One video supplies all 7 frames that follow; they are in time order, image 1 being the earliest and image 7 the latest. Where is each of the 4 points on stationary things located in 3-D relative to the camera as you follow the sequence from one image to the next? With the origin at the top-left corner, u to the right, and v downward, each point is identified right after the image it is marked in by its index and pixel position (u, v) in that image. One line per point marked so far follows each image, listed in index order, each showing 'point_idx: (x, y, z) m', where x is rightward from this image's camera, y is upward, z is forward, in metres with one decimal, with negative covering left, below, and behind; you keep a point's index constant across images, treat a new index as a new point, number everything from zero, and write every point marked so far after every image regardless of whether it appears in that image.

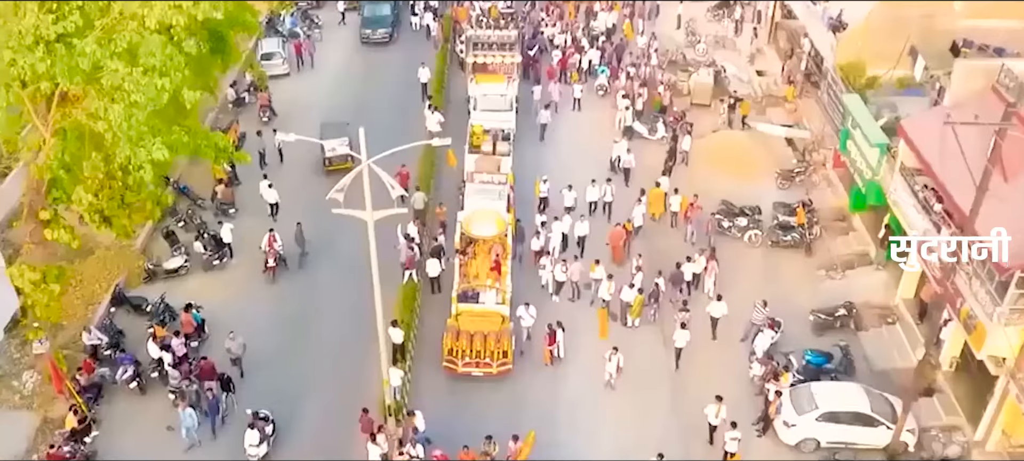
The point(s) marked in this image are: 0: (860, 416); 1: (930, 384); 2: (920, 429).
0: (+5.5, -3.0, +18.1) m
1: (+7.2, -2.6, +19.5) m
2: (+6.6, -3.3, +18.4) m
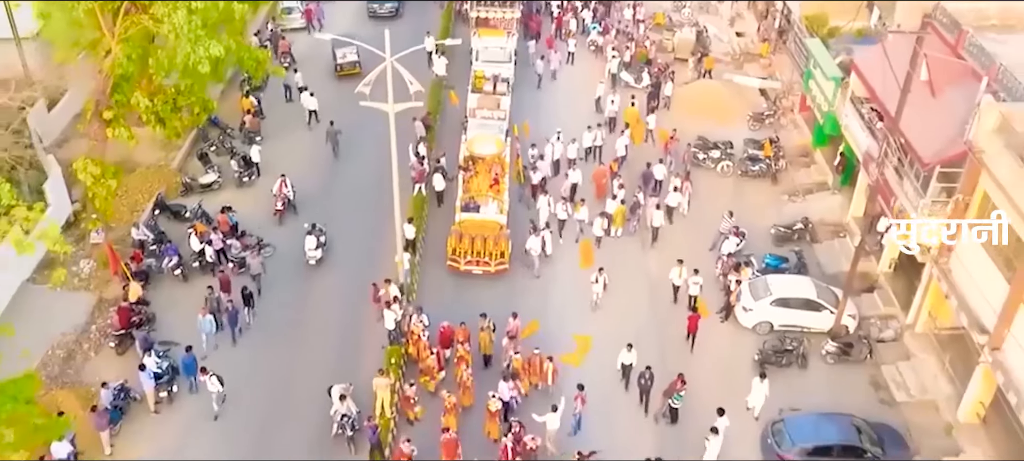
0: (+5.5, -1.3, +21.0) m
1: (+7.1, -1.0, +22.4) m
2: (+6.5, -1.7, +21.3) m
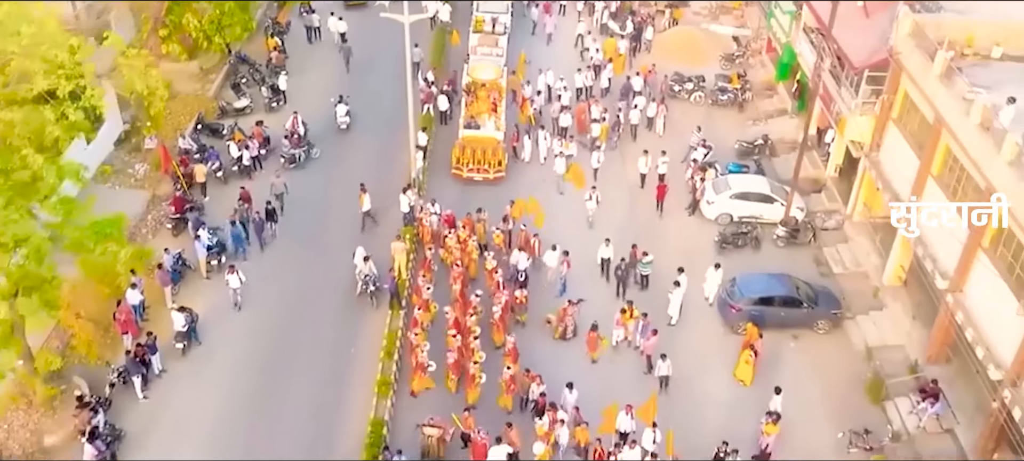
0: (+5.4, +0.7, +24.5) m
1: (+7.0, +1.0, +25.9) m
2: (+6.5, +0.4, +24.9) m
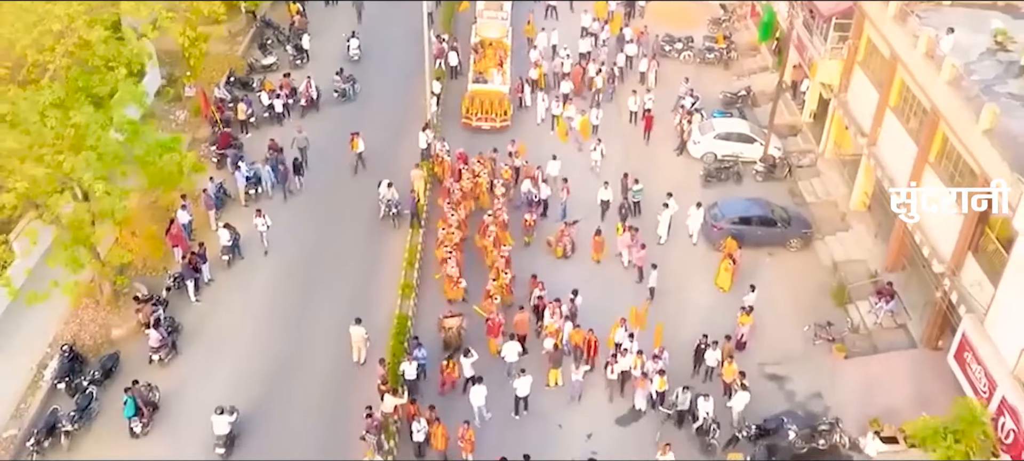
0: (+5.5, +2.2, +27.2) m
1: (+7.1, +2.5, +28.6) m
2: (+6.6, +1.9, +27.5) m
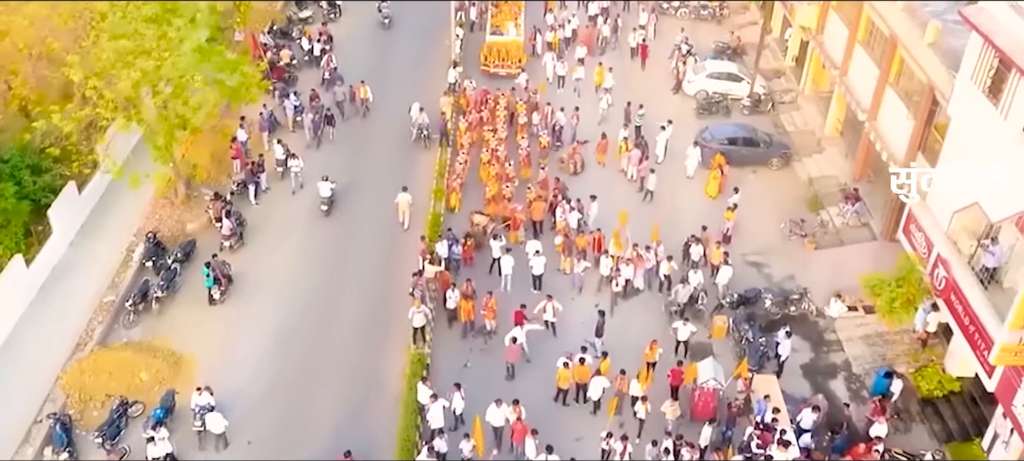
0: (+5.9, +4.1, +30.6) m
1: (+7.5, +4.4, +32.0) m
2: (+7.0, +3.8, +31.0) m
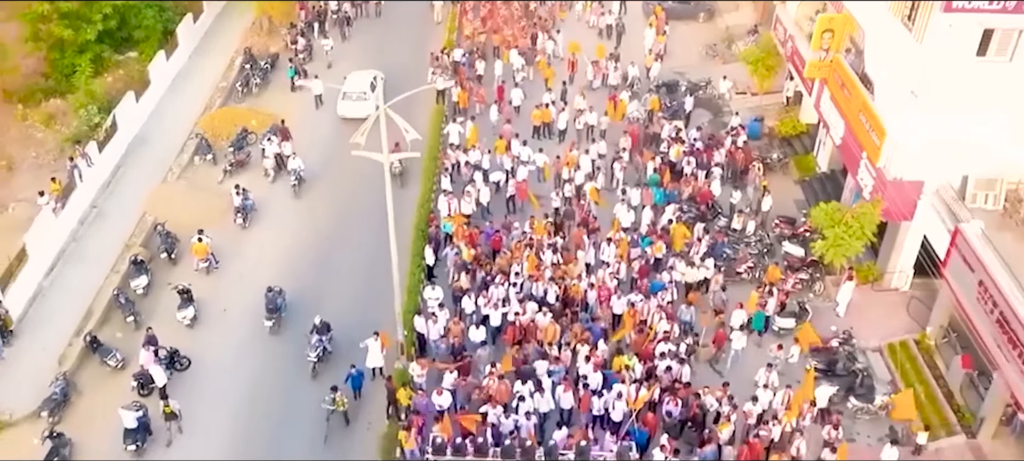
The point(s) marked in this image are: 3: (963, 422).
0: (+5.7, +9.3, +40.0) m
1: (+7.3, +9.6, +41.4) m
2: (+6.8, +9.0, +40.3) m
3: (+7.5, -3.2, +19.2) m
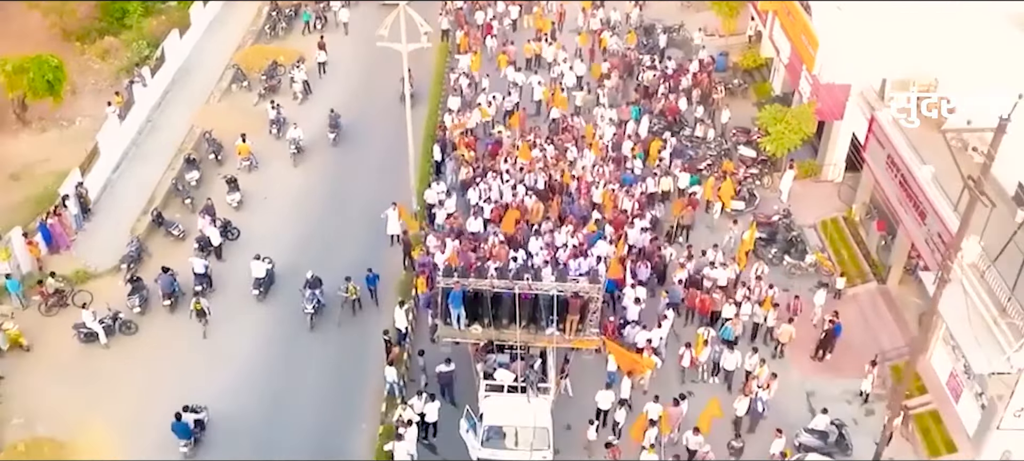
0: (+5.6, +11.6, +44.2) m
1: (+7.2, +11.9, +45.5) m
2: (+6.6, +11.3, +44.5) m
3: (+7.4, -0.9, +23.3) m
